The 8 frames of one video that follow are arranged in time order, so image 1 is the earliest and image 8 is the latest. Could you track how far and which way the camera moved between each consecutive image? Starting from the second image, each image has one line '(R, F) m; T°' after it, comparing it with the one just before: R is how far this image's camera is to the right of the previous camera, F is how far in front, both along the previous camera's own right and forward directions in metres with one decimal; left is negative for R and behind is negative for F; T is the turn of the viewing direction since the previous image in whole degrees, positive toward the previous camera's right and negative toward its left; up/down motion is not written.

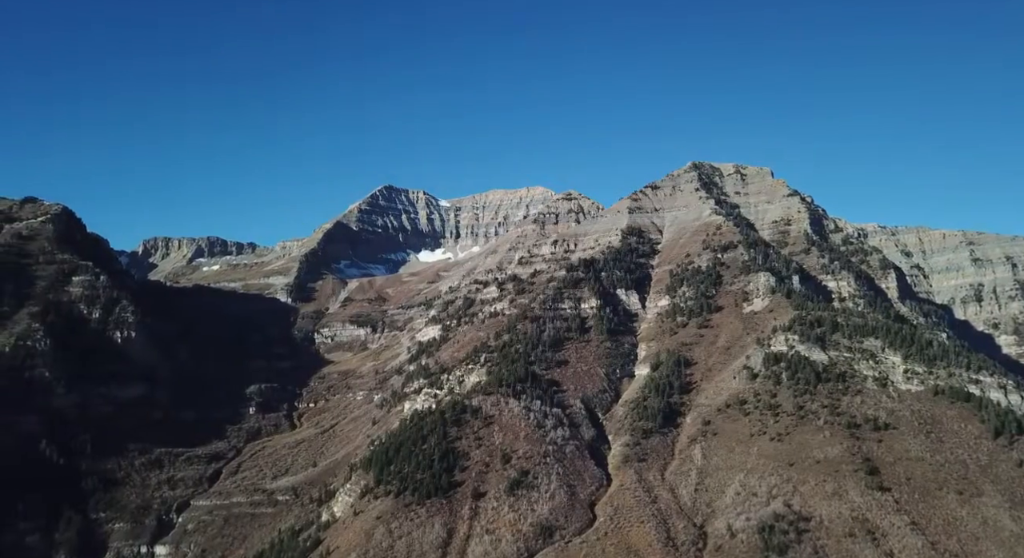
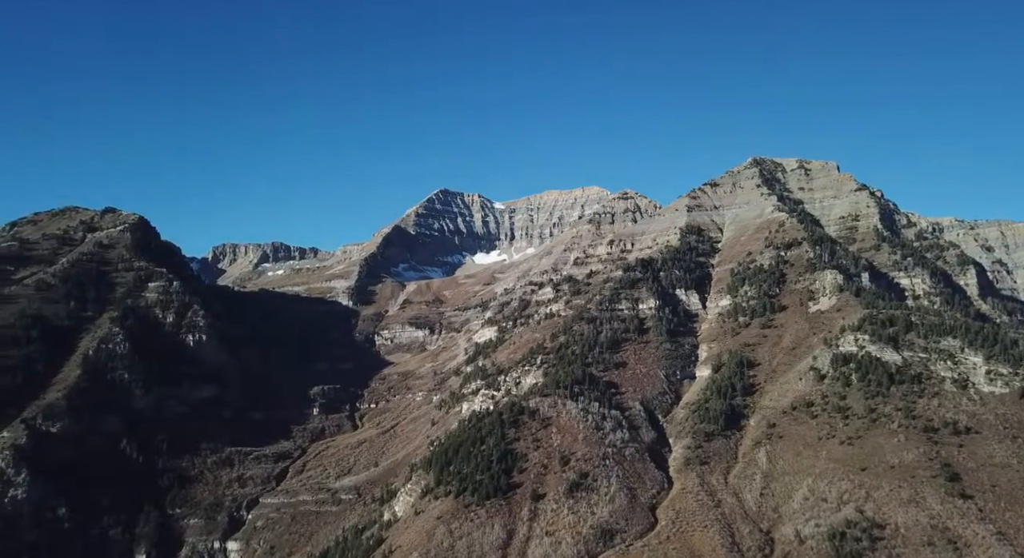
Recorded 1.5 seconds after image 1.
(-0.3, +1.5) m; -3°
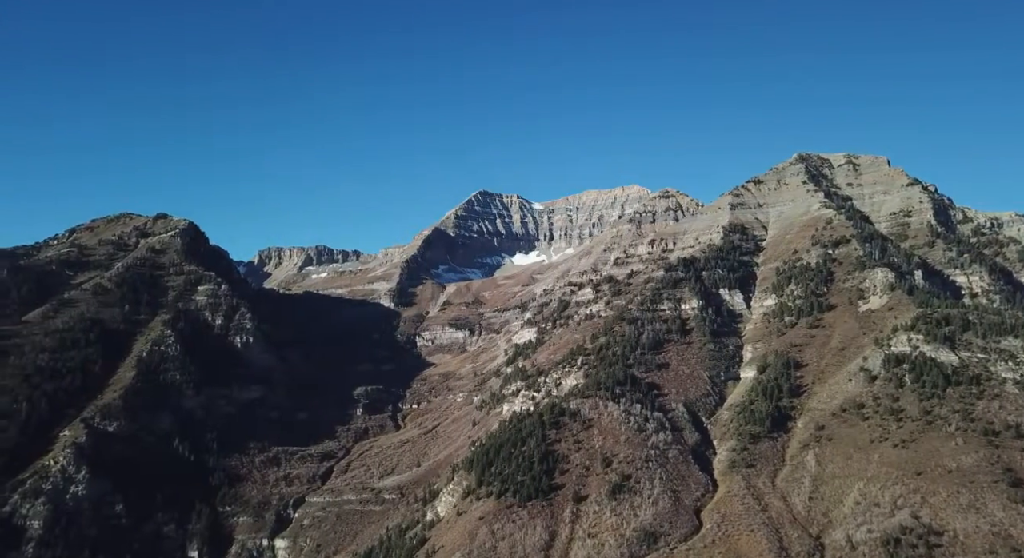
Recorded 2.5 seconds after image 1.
(-0.3, +1.3) m; -2°
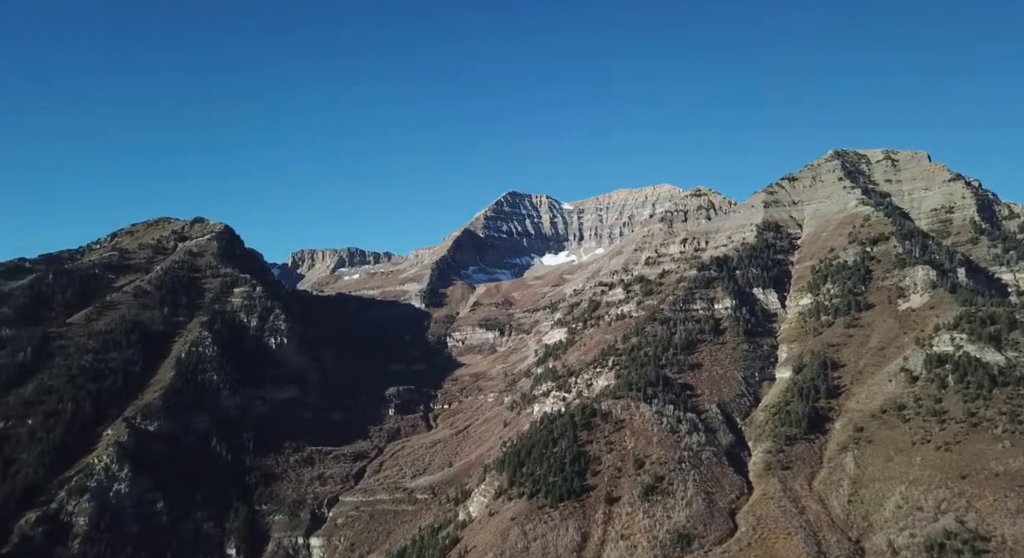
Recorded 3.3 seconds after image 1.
(-0.2, +1.1) m; -2°
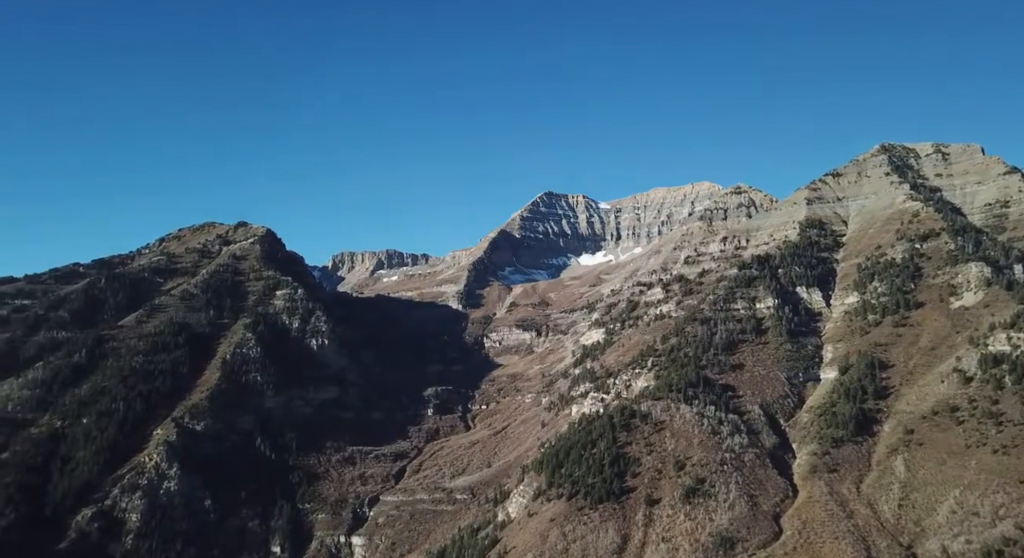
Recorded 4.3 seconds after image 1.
(-0.3, +1.4) m; -2°
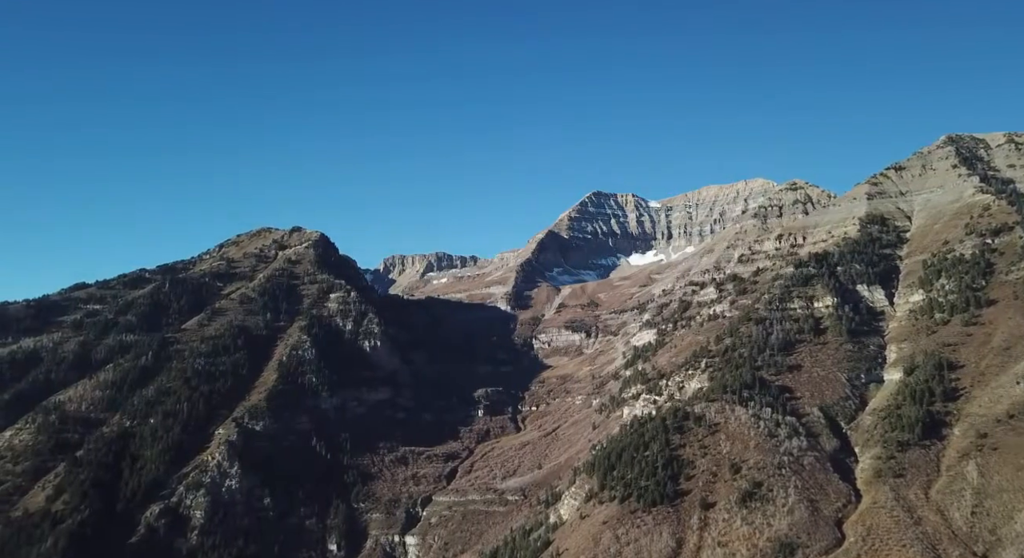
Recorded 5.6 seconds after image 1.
(-0.4, +2.3) m; -3°
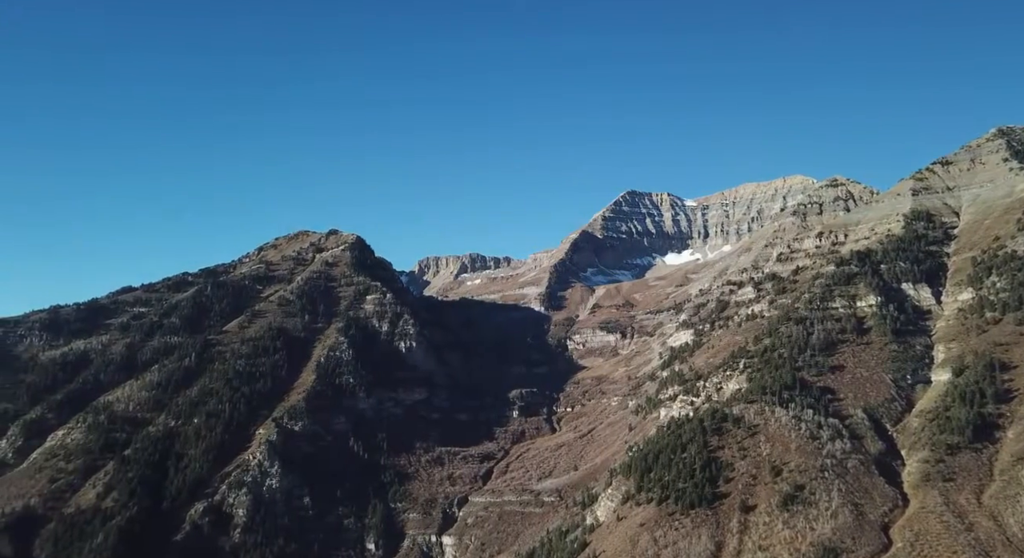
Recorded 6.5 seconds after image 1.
(-0.2, +1.8) m; -2°
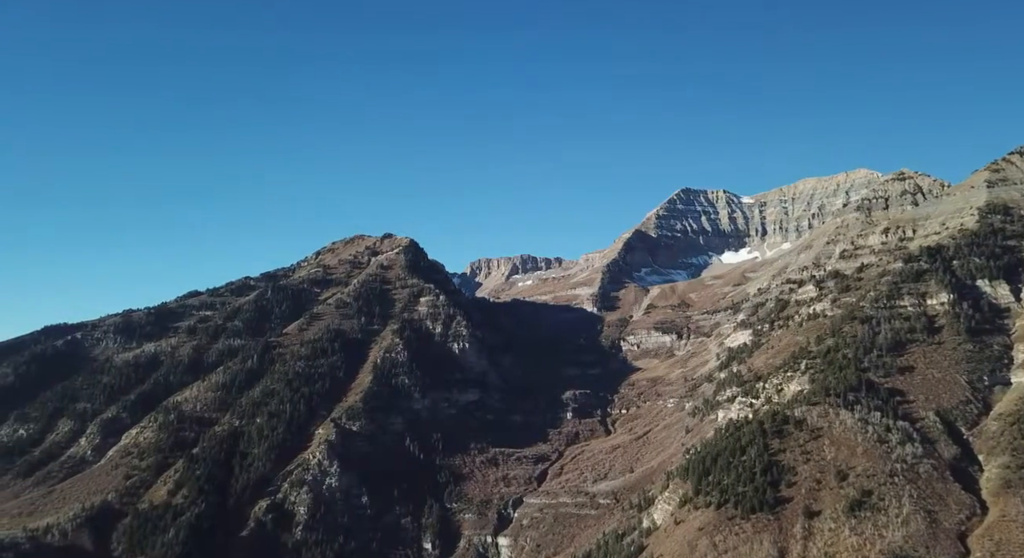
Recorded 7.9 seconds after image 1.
(-0.3, +3.3) m; -3°
